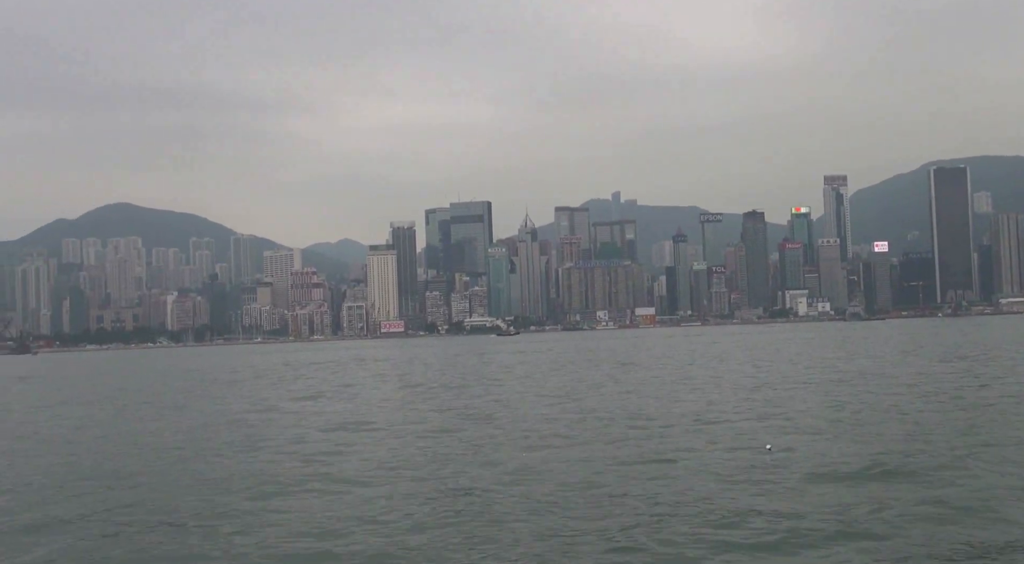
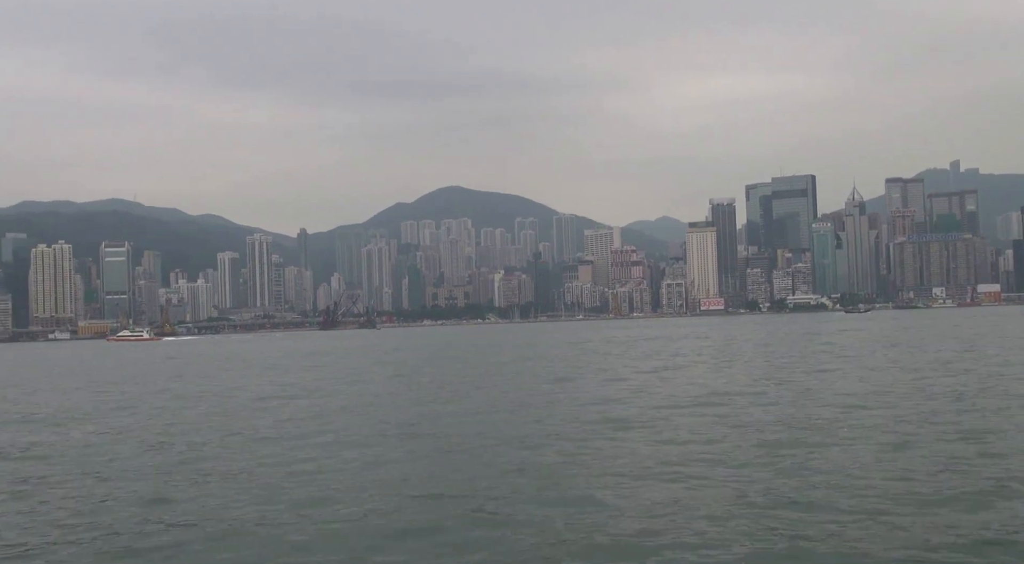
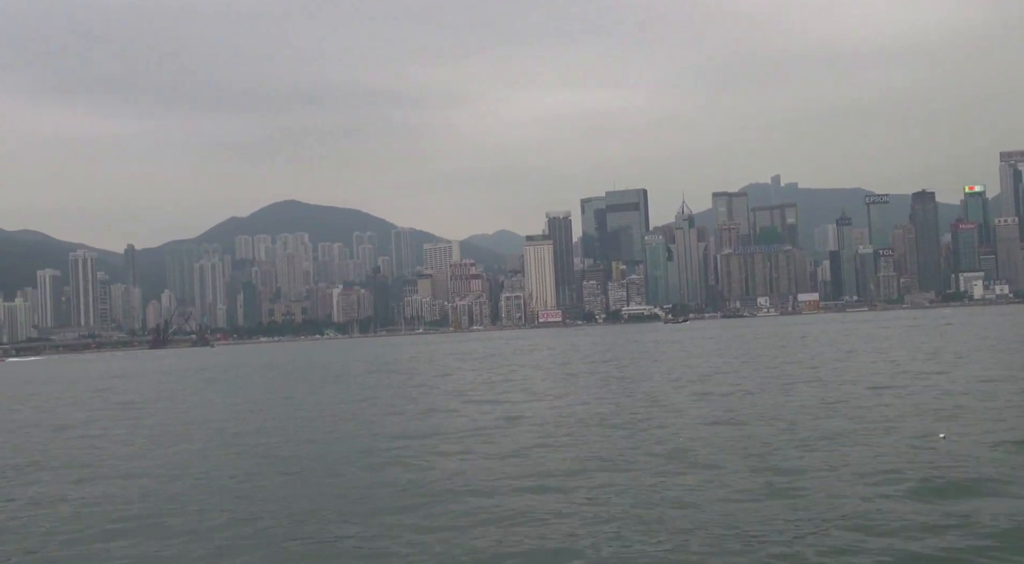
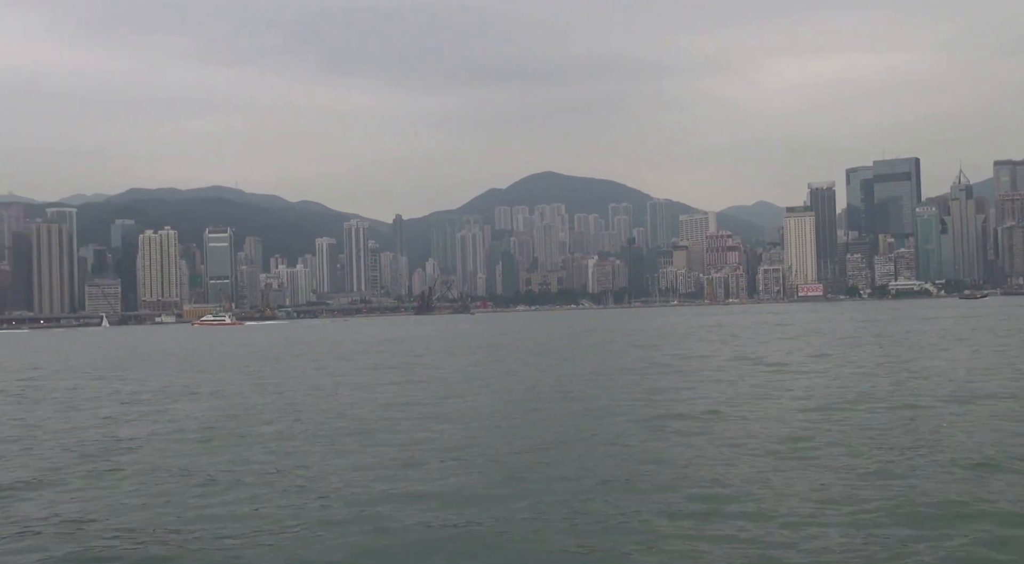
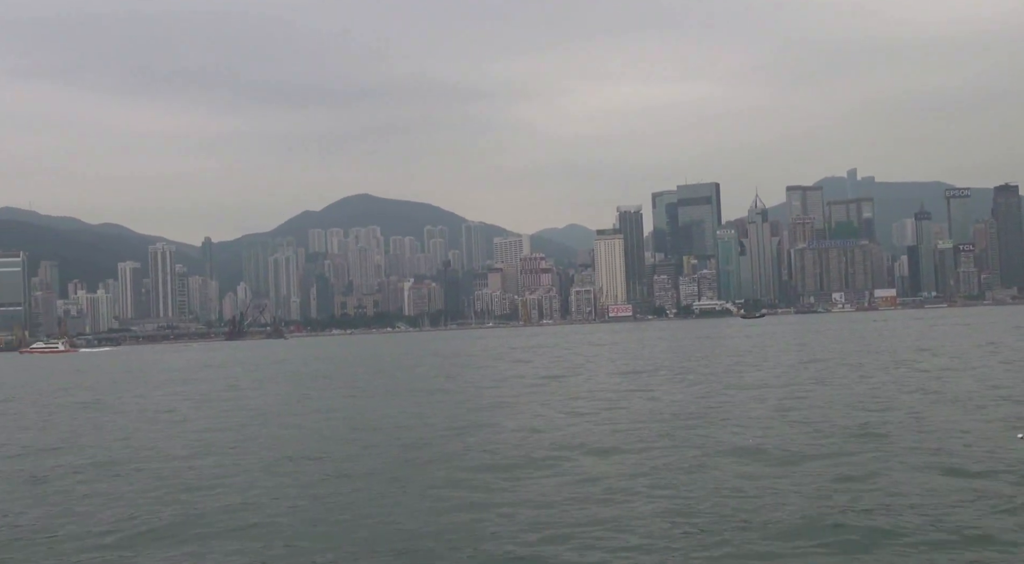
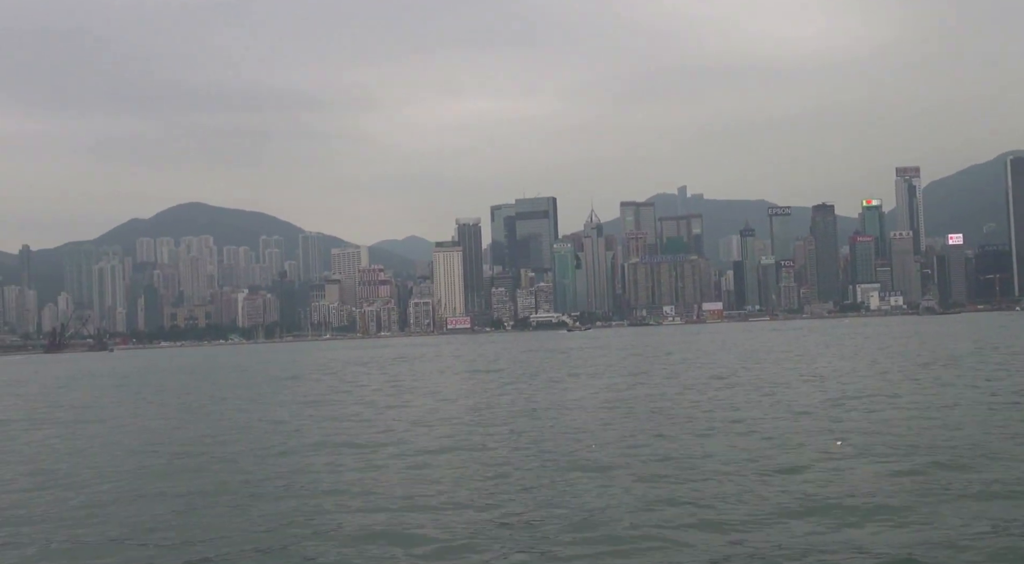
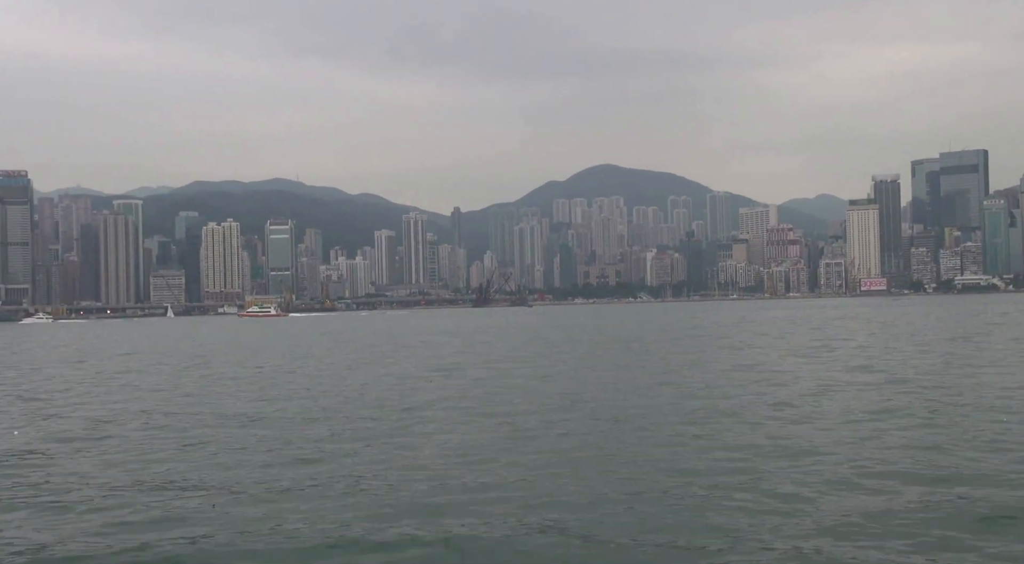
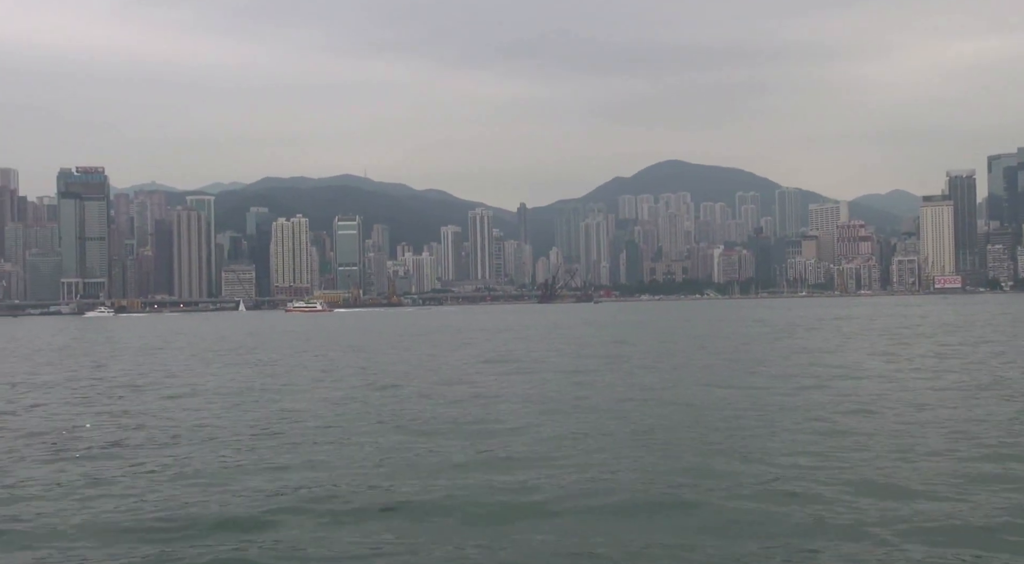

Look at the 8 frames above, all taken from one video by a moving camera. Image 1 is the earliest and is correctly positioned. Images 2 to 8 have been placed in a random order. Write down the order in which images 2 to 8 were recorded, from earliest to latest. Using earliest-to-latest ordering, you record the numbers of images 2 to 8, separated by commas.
6, 3, 5, 2, 4, 7, 8
